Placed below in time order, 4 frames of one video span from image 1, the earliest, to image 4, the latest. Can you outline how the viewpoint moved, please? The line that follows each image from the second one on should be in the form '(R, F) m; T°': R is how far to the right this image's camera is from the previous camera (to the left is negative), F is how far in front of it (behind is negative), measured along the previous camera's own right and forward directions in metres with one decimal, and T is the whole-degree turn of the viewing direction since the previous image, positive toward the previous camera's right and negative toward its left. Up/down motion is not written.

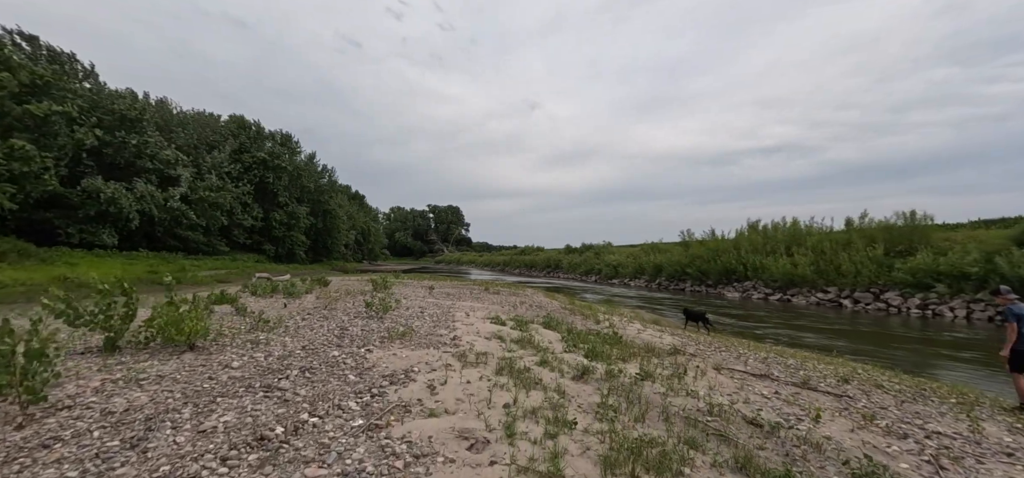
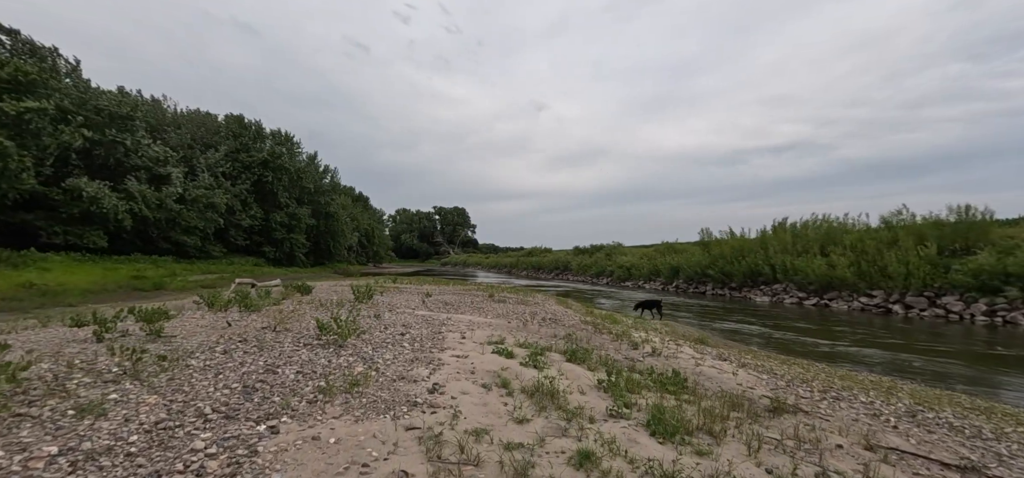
(-0.1, +3.4) m; -1°
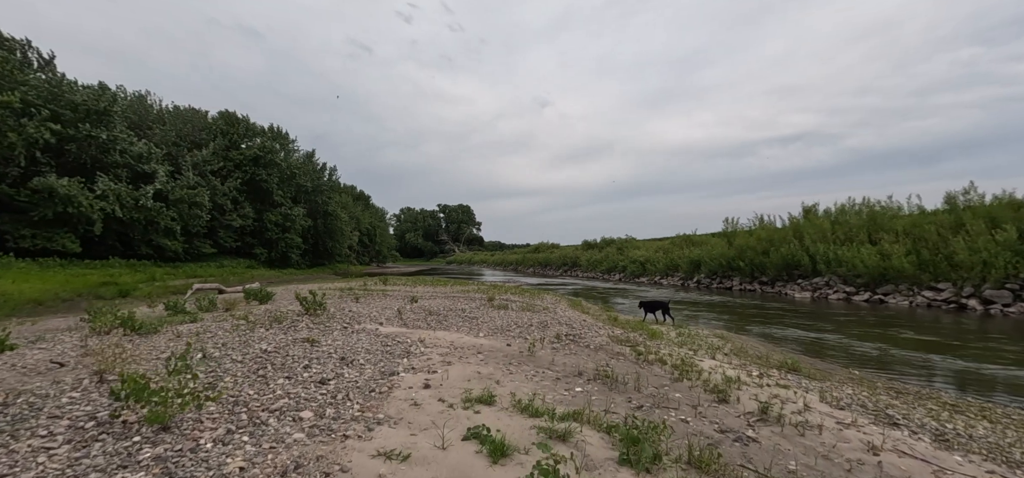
(+0.2, +4.4) m; -1°
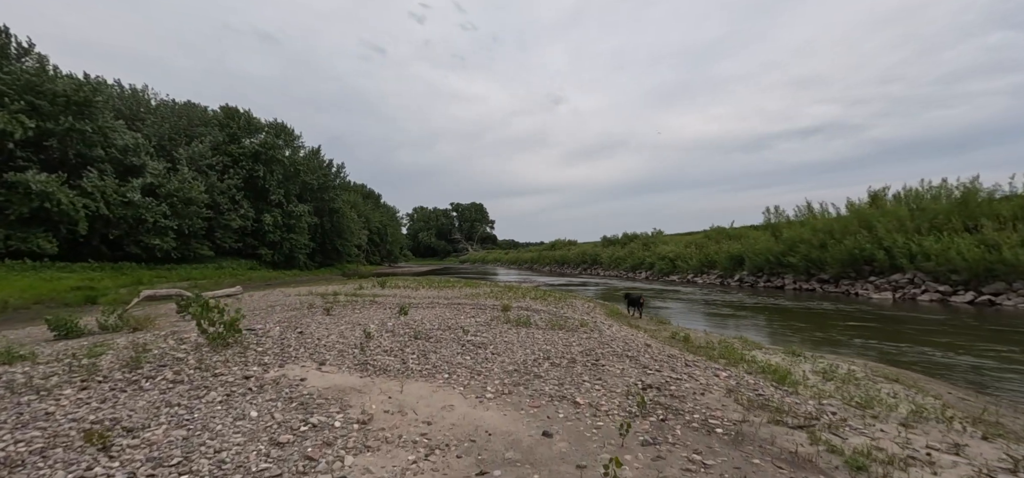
(-0.3, +5.1) m; -2°
